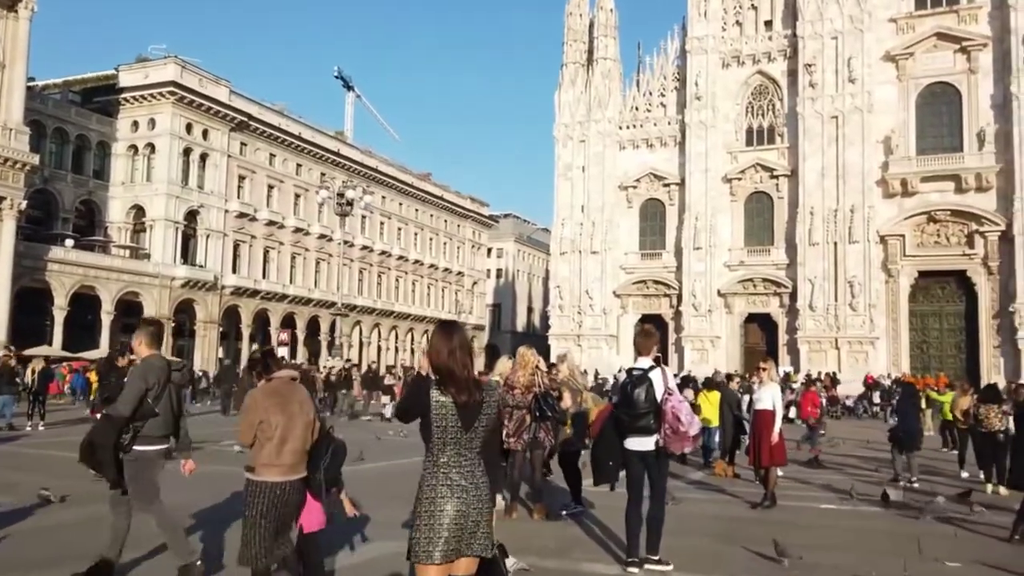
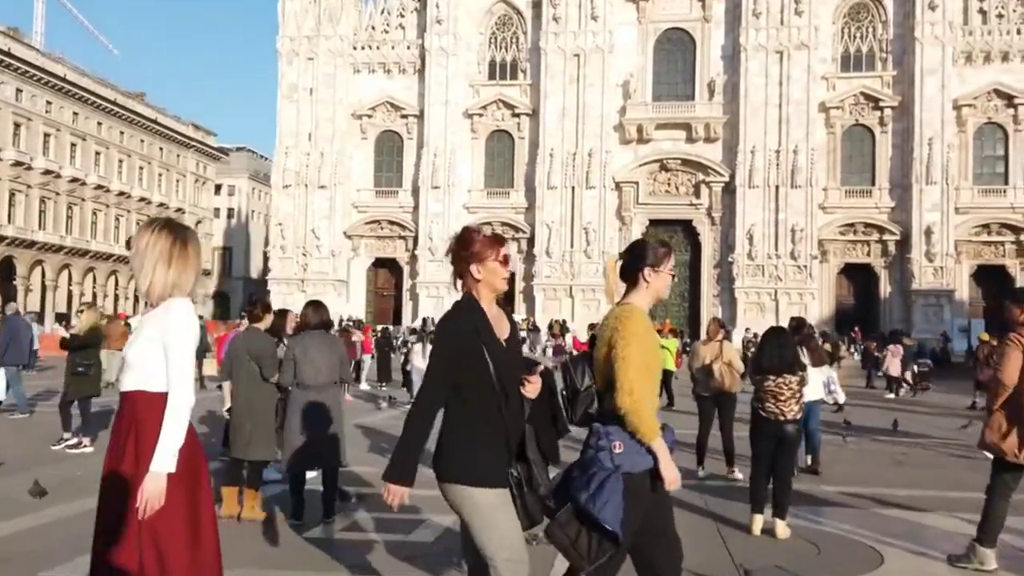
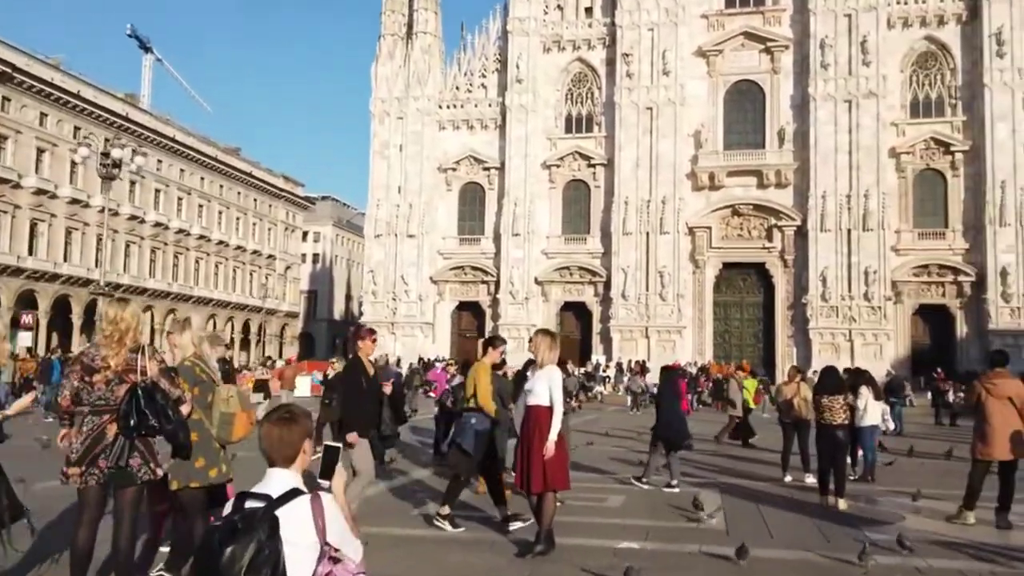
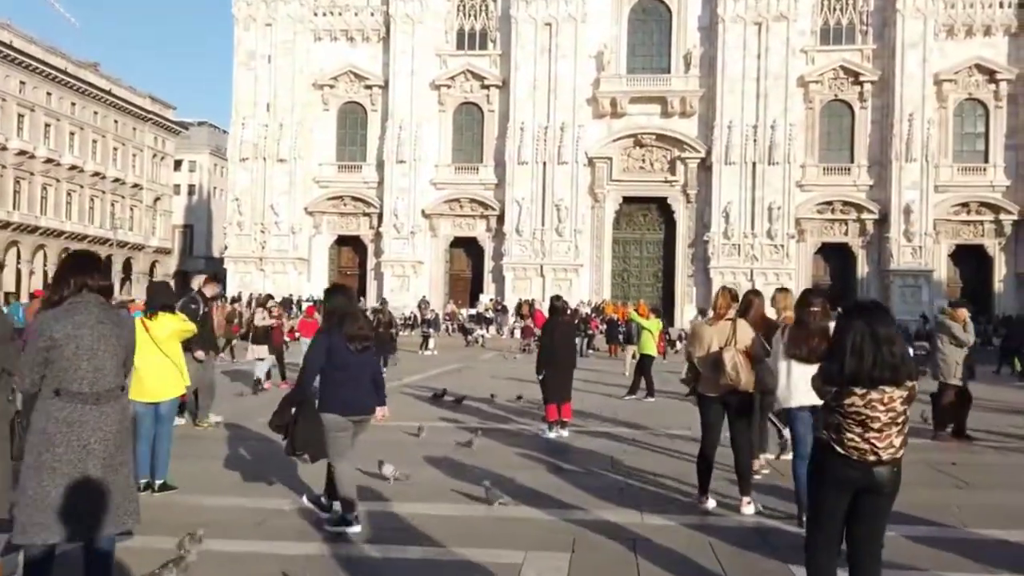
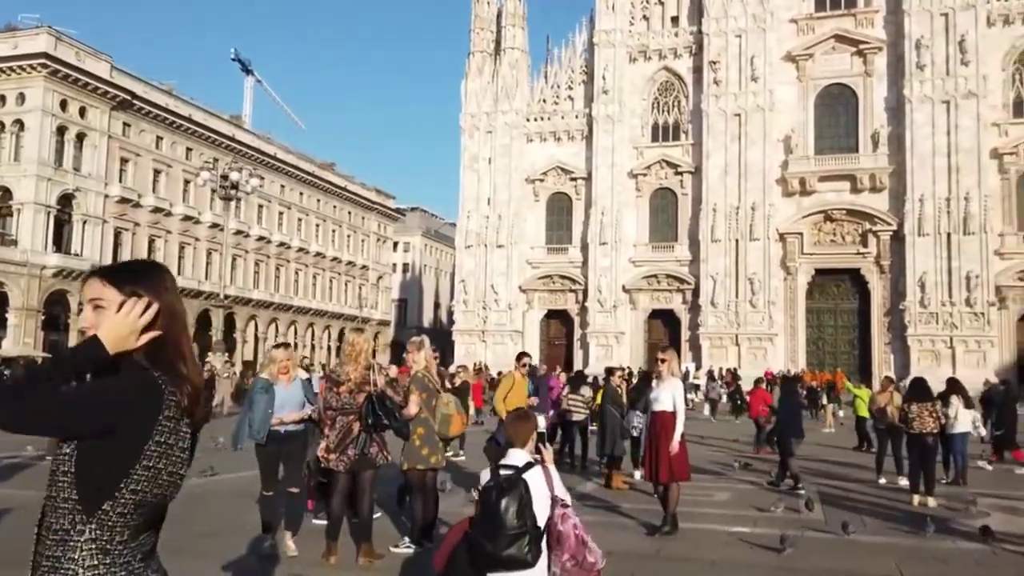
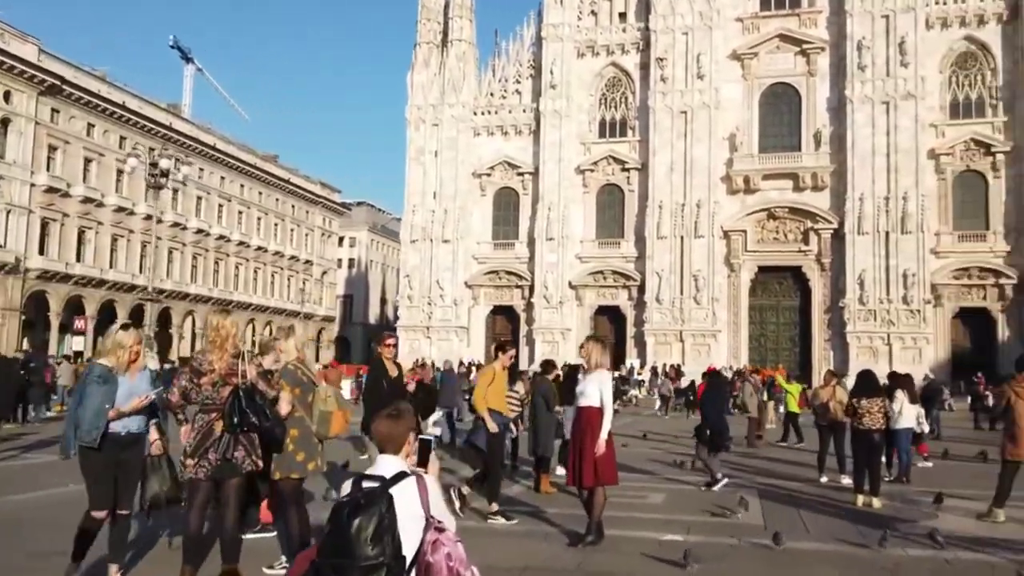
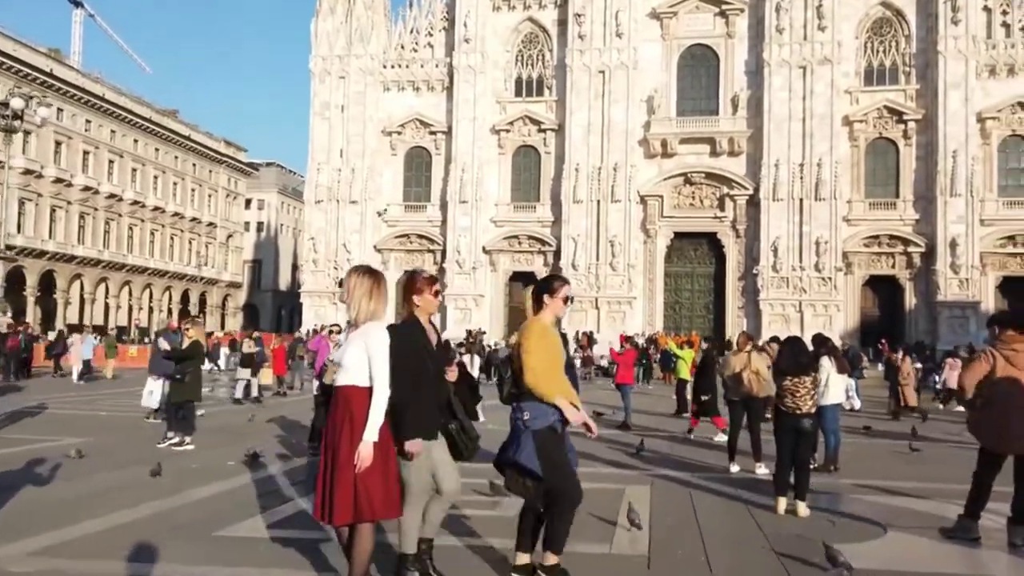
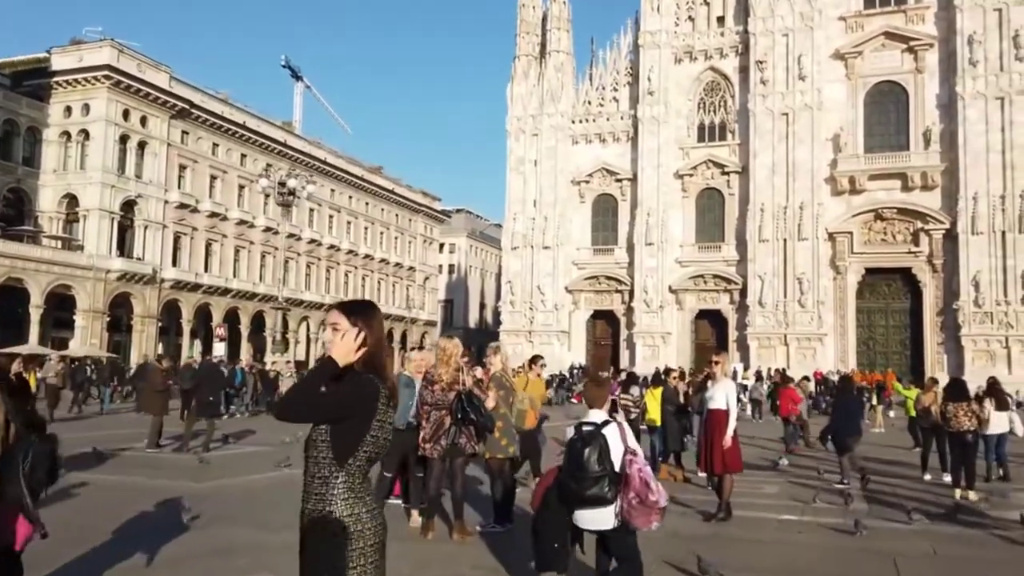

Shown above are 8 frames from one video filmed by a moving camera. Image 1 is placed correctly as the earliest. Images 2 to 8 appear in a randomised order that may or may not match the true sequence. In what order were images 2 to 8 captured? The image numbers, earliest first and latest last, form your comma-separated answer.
8, 5, 6, 3, 7, 2, 4
